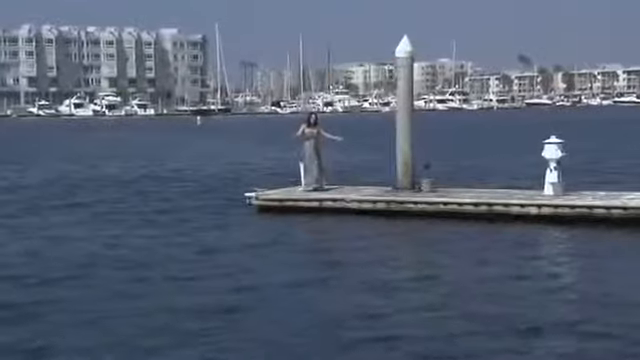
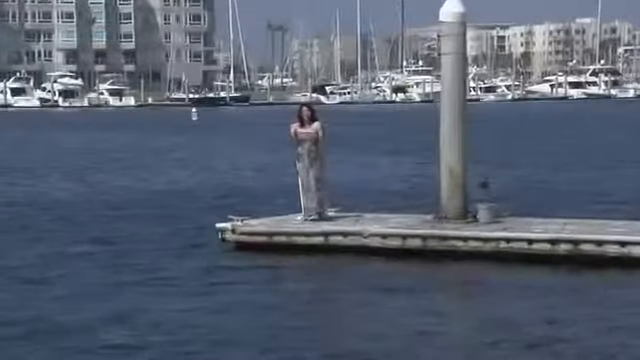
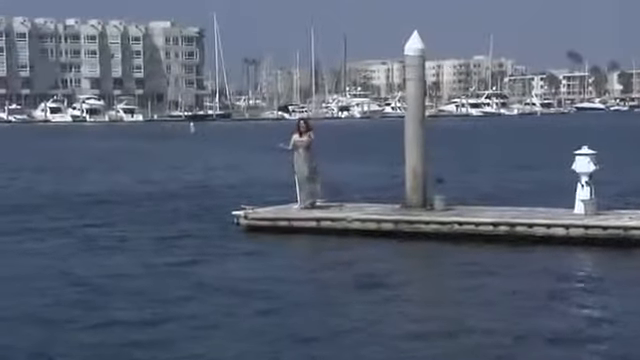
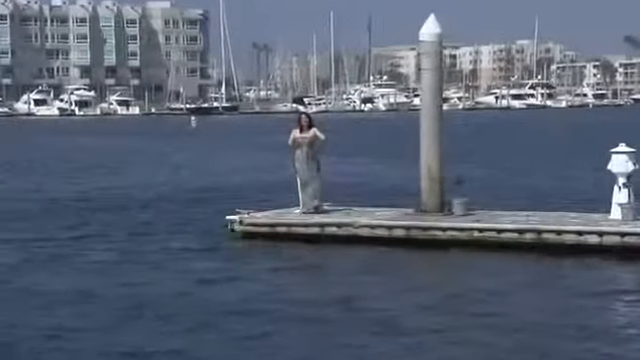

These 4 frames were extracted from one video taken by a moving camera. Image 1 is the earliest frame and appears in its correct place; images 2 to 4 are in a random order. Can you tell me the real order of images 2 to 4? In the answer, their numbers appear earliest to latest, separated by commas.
3, 4, 2
